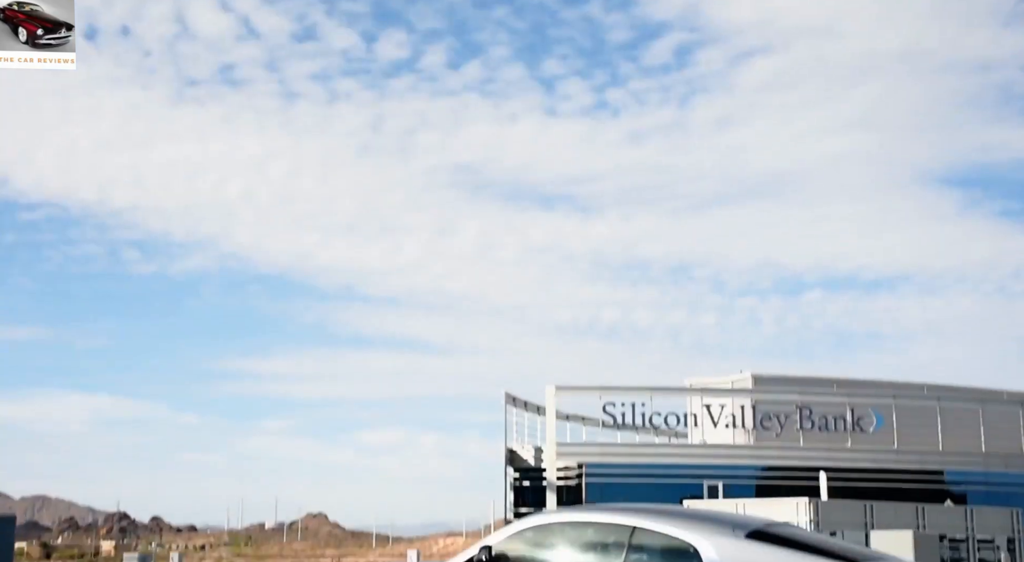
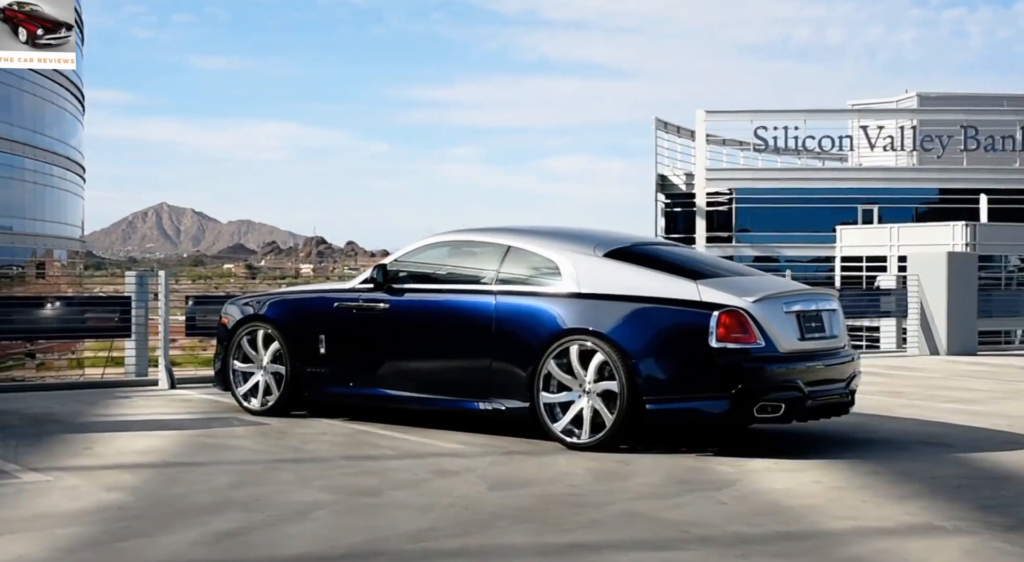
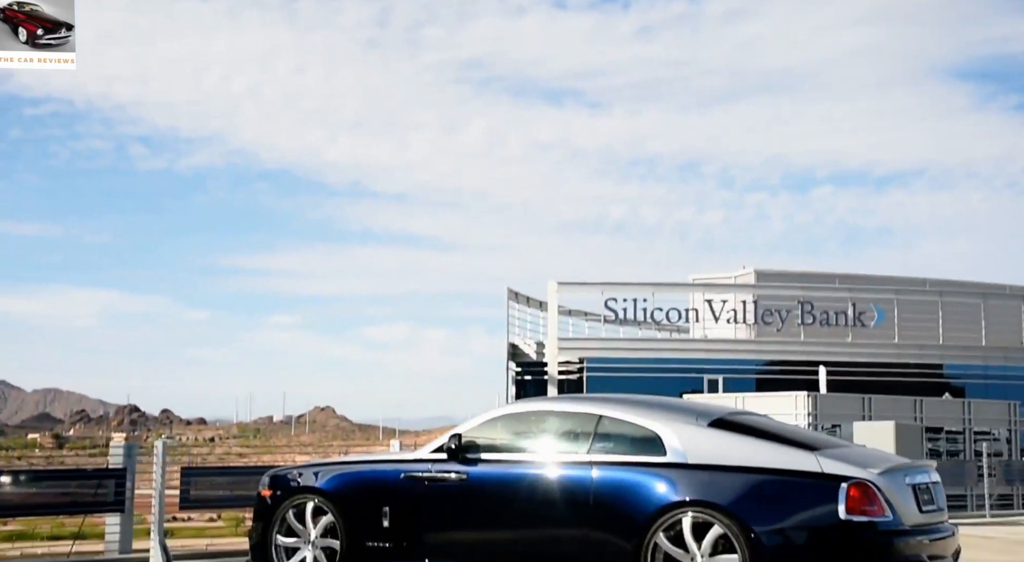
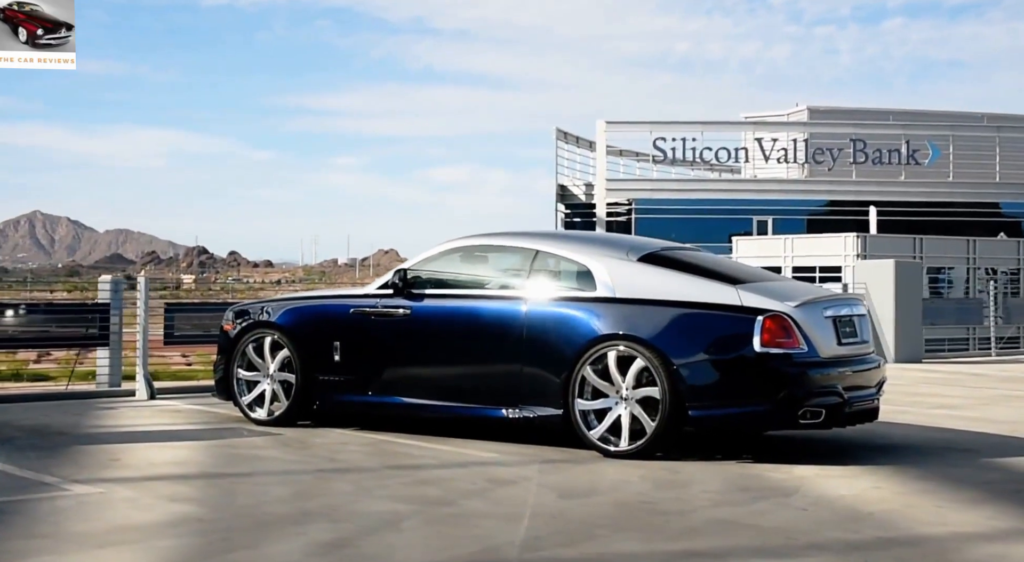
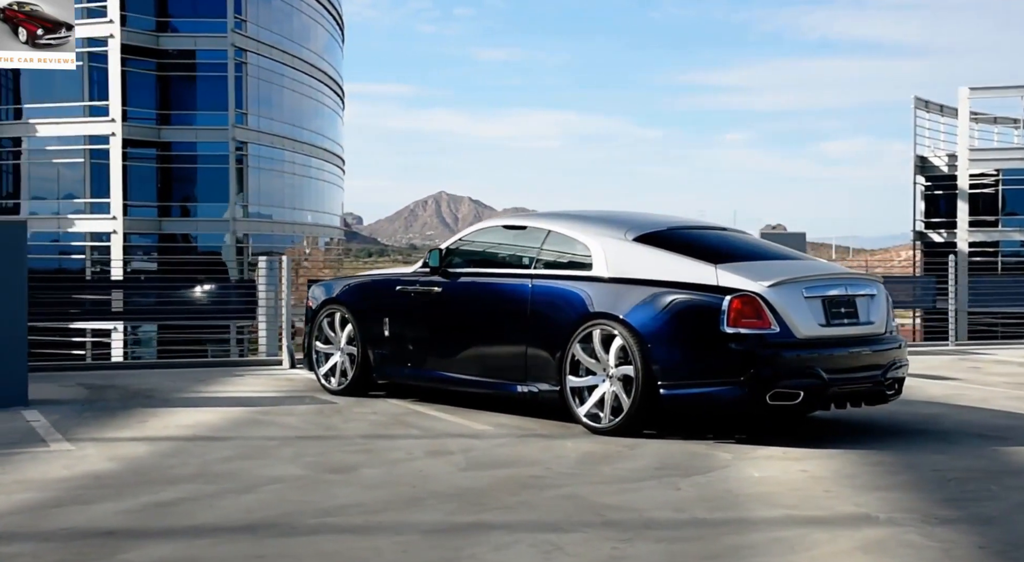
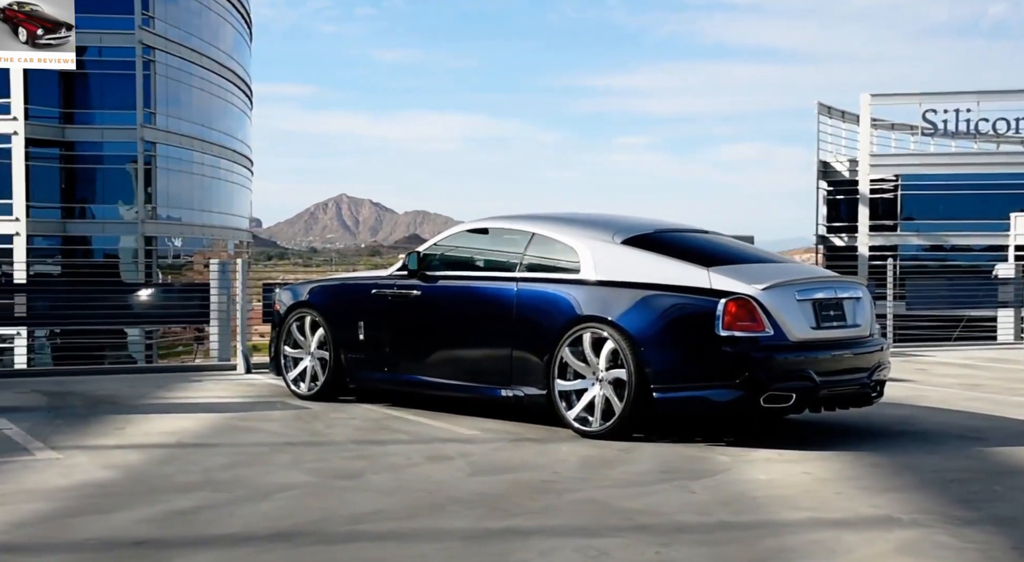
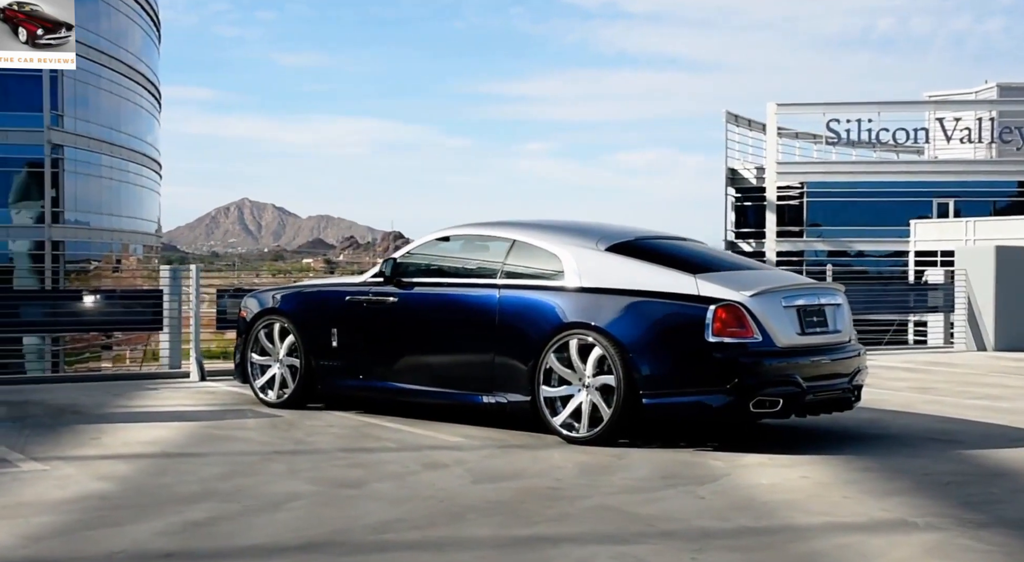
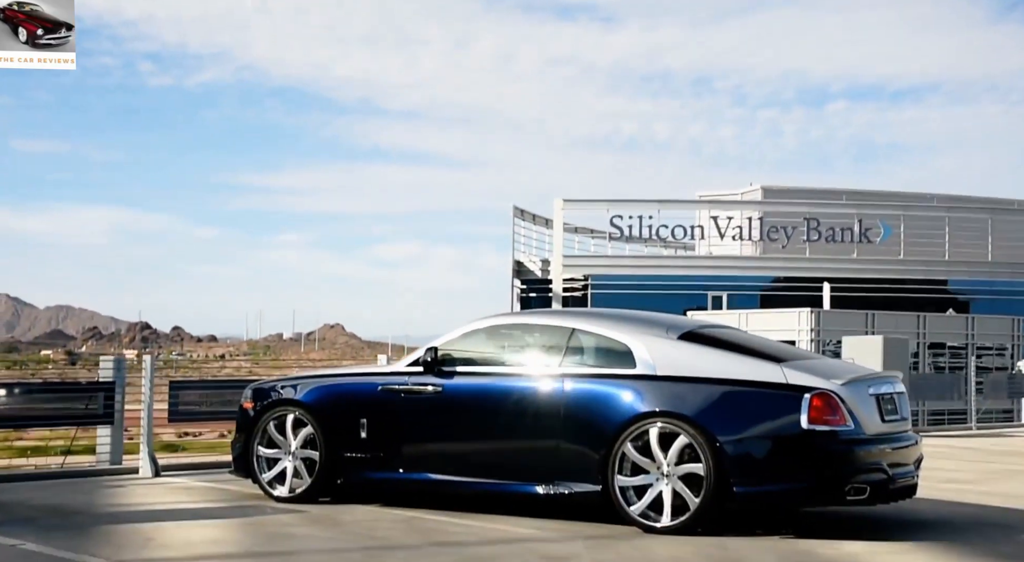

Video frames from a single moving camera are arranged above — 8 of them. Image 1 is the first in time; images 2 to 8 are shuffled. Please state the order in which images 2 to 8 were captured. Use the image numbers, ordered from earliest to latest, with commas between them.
3, 8, 4, 2, 7, 6, 5
